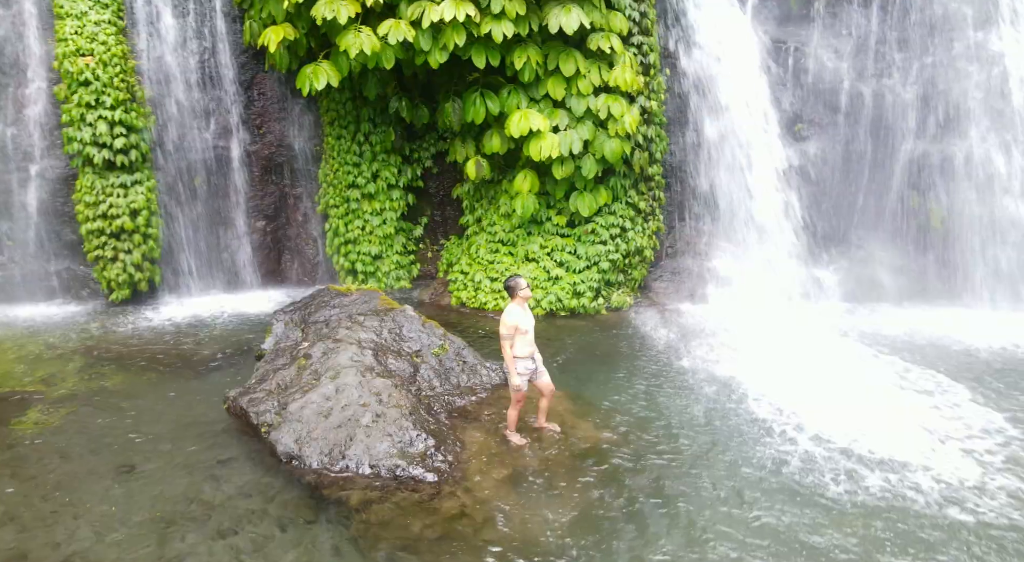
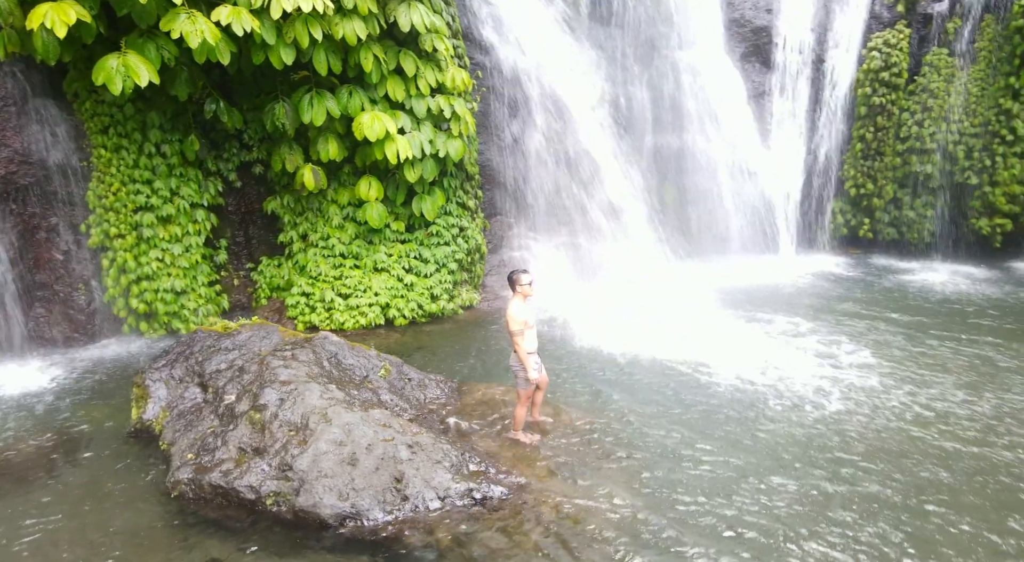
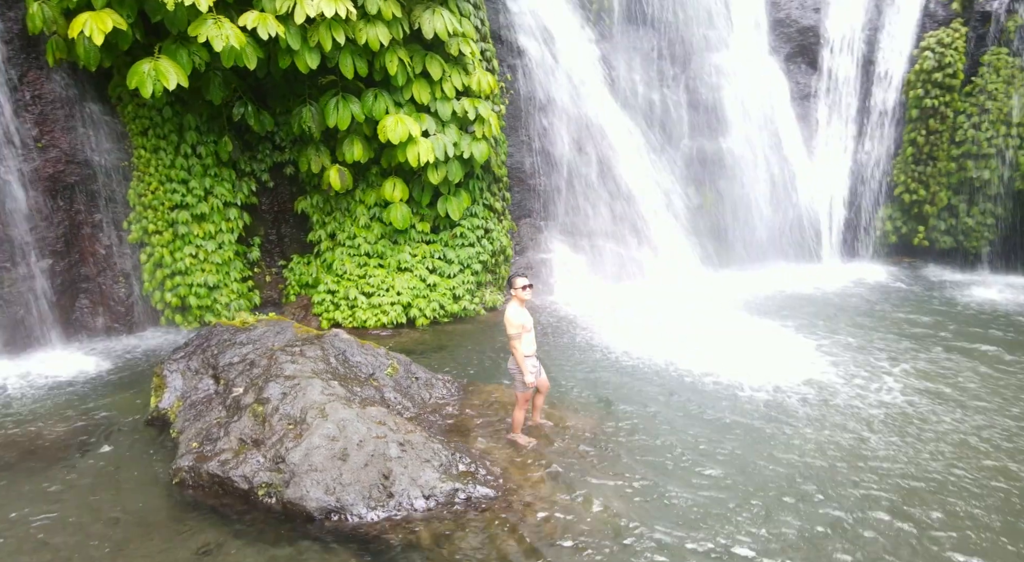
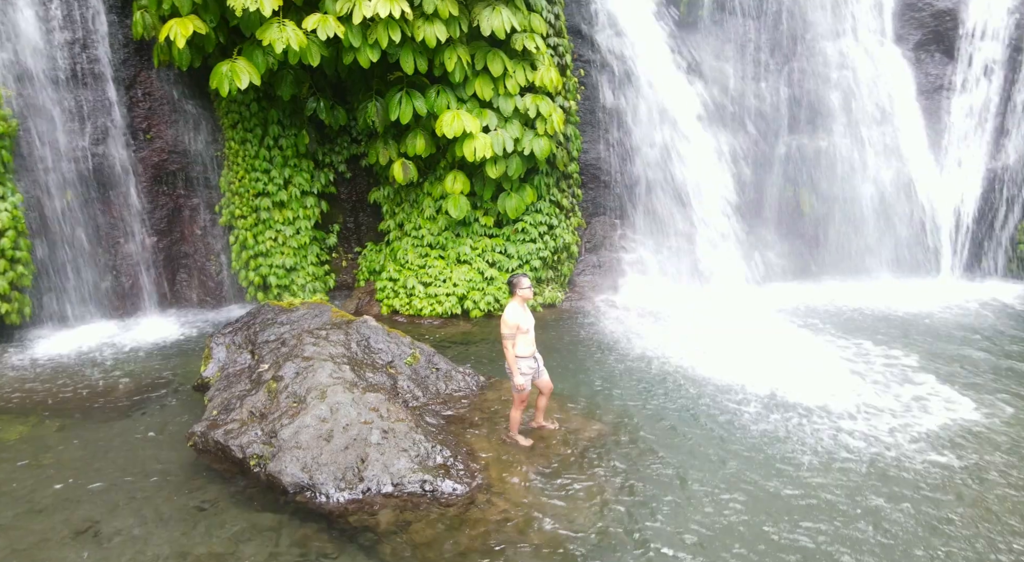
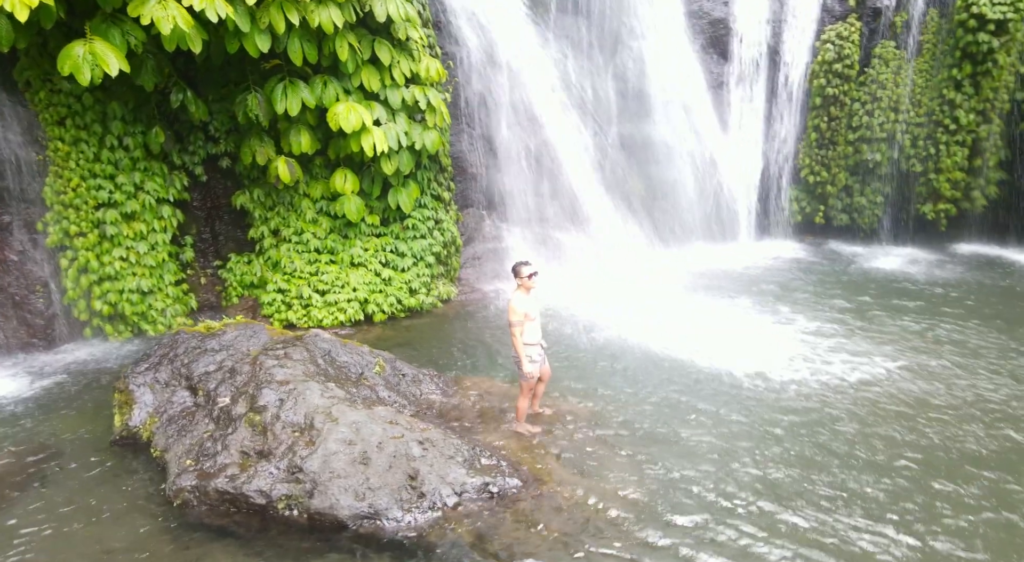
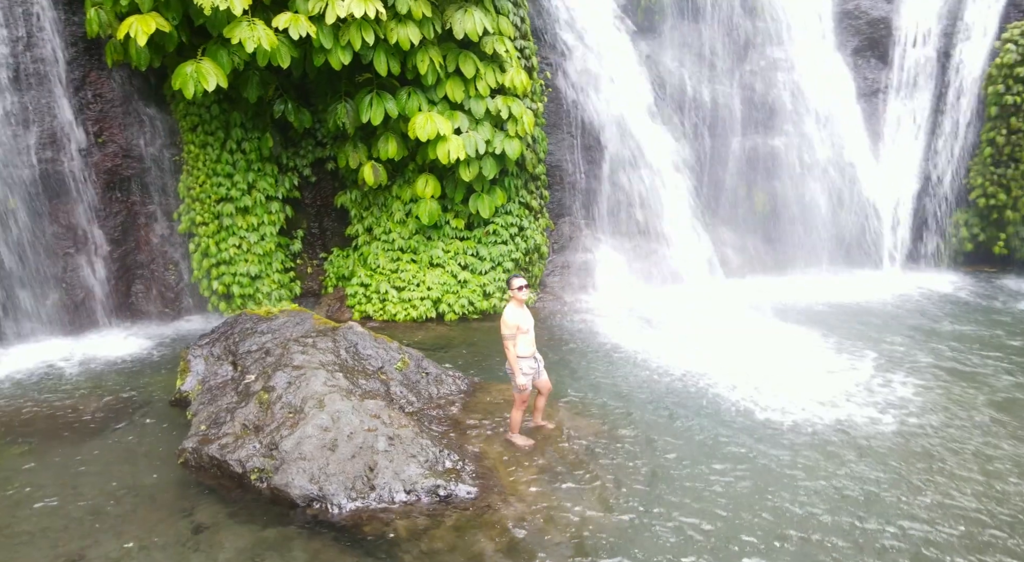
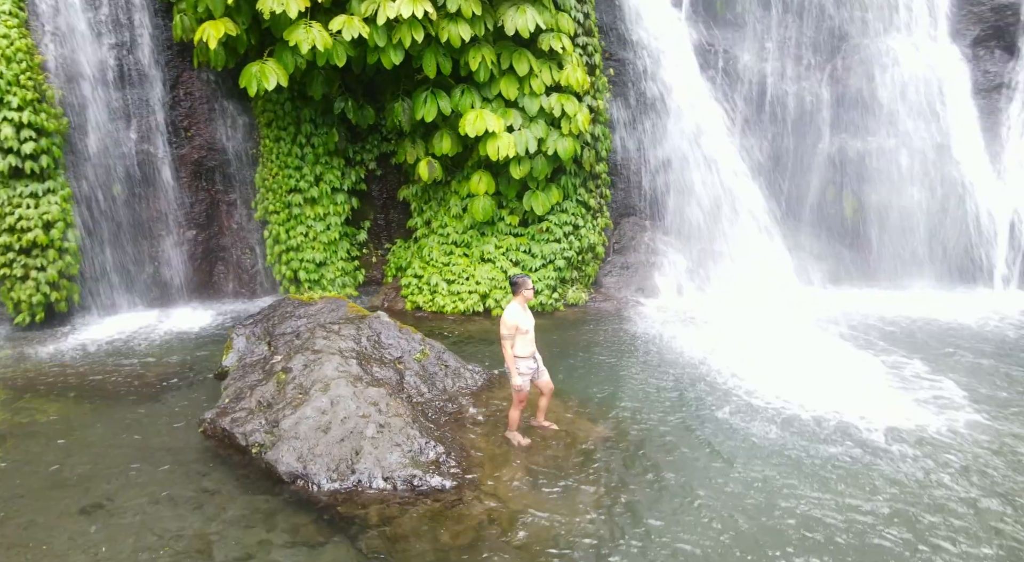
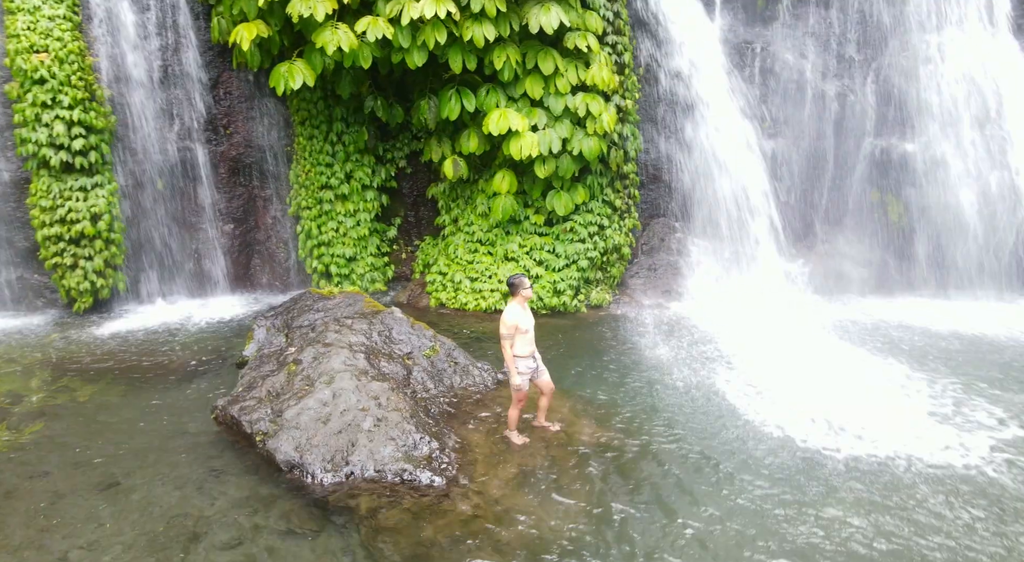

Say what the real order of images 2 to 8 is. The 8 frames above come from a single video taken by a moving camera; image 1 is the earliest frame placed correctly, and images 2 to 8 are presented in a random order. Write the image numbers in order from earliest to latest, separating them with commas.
8, 7, 4, 6, 3, 2, 5
